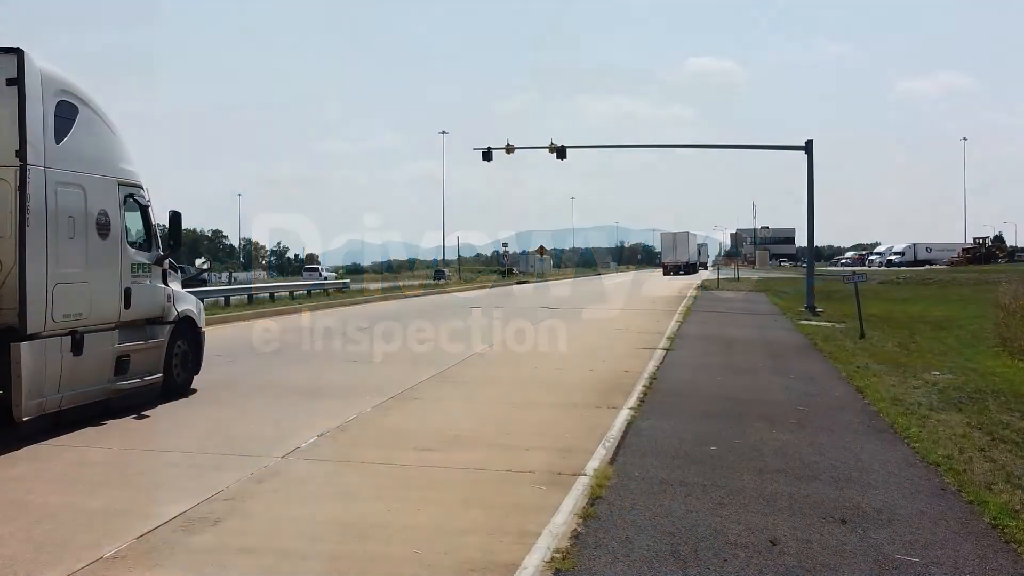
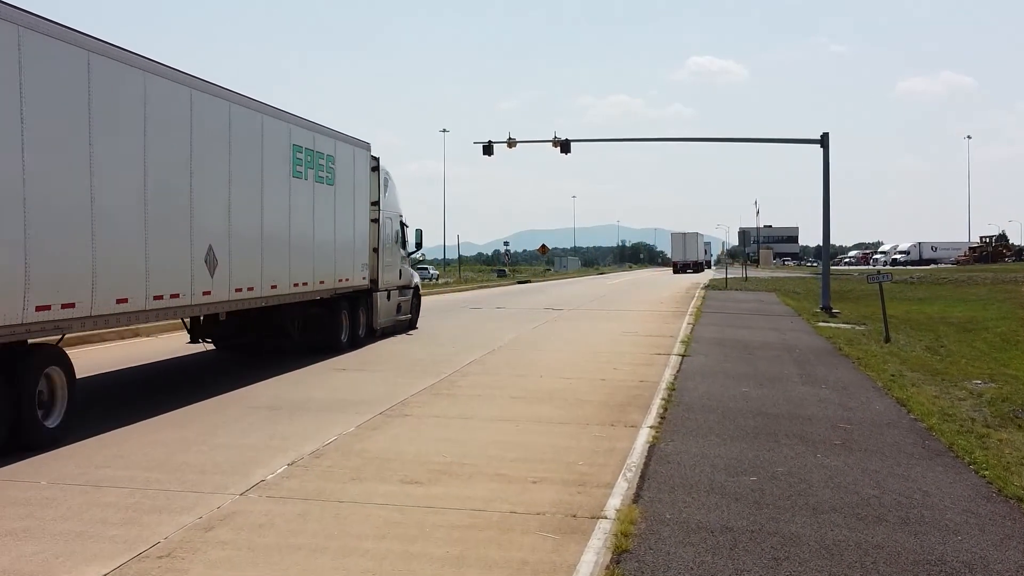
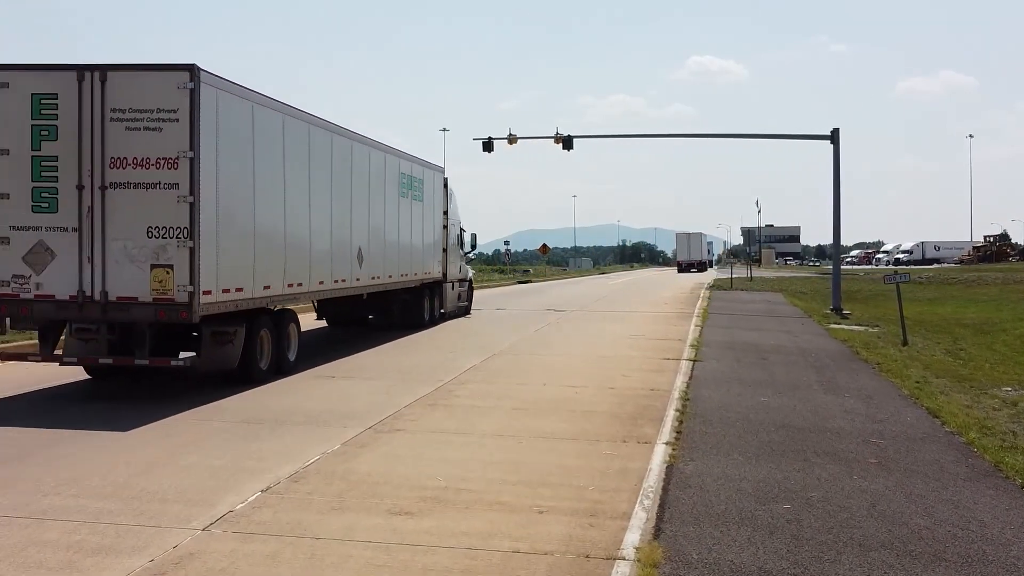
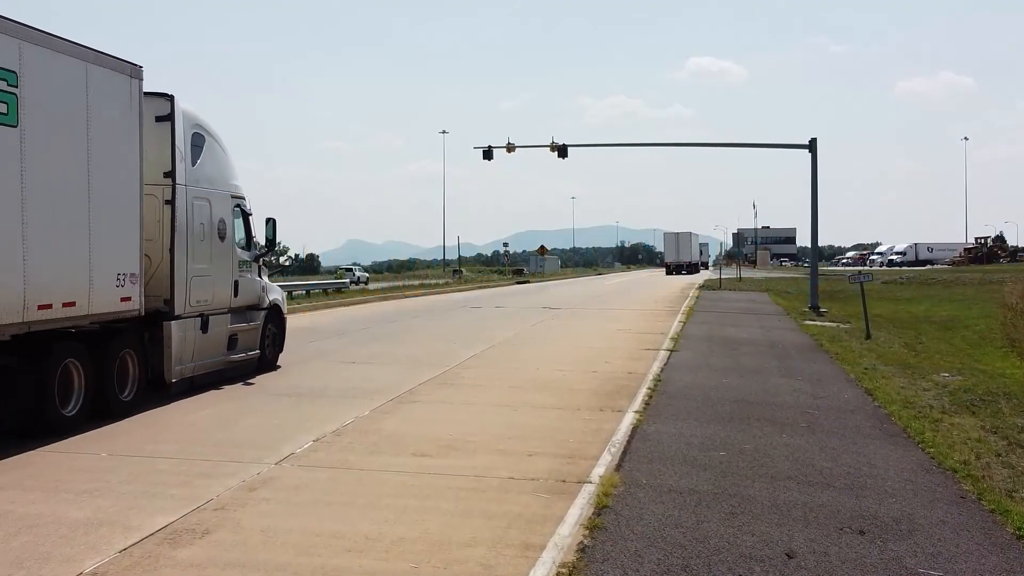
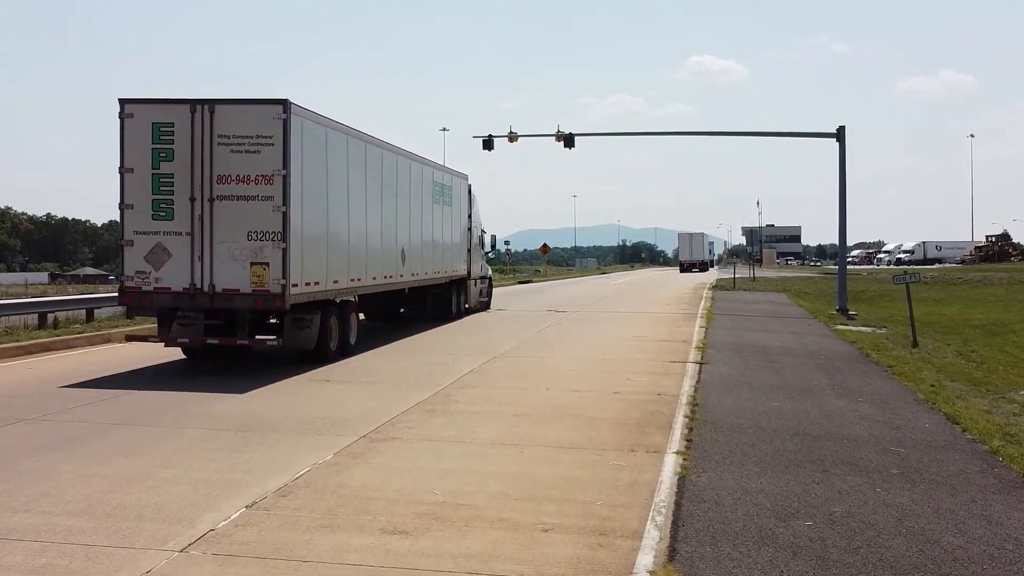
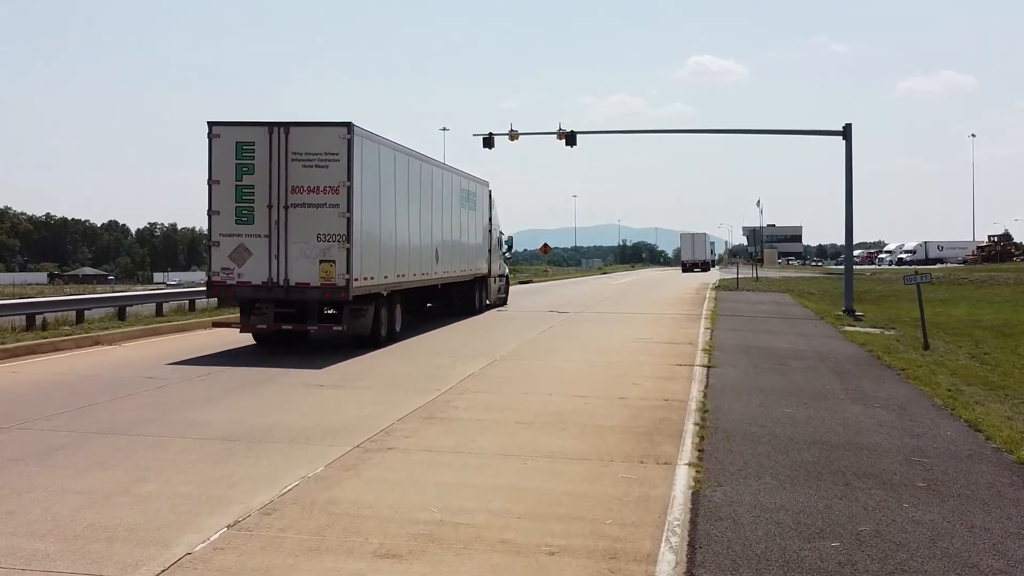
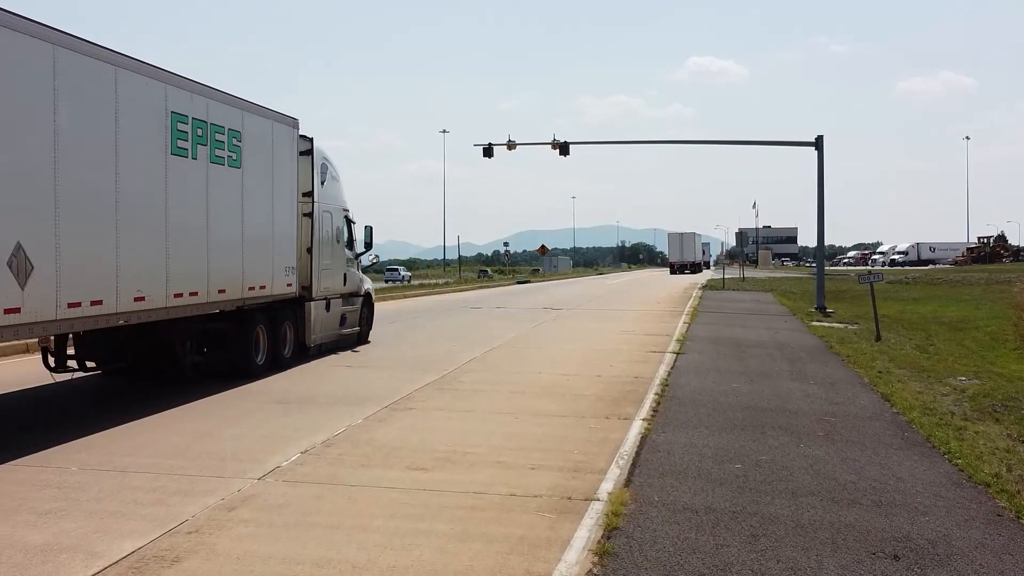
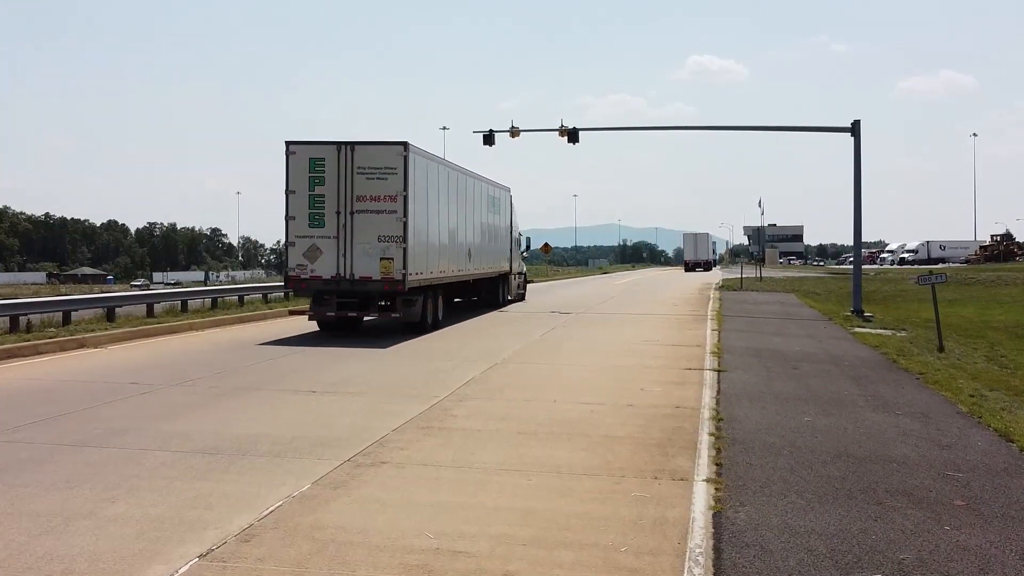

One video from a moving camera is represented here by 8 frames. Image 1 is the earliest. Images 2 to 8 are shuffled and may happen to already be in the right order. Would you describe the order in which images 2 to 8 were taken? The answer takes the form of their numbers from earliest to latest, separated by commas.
4, 7, 2, 3, 5, 6, 8
